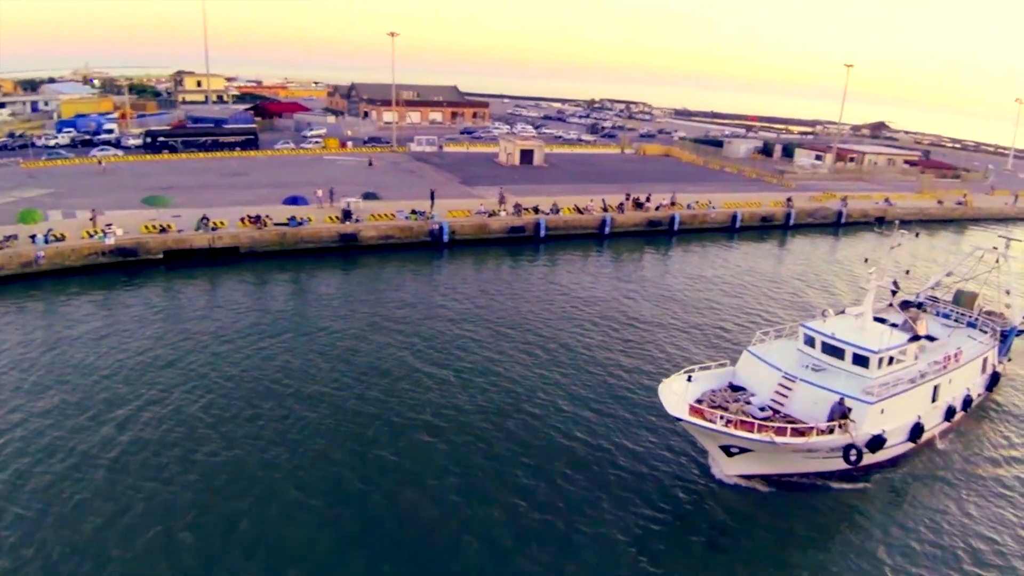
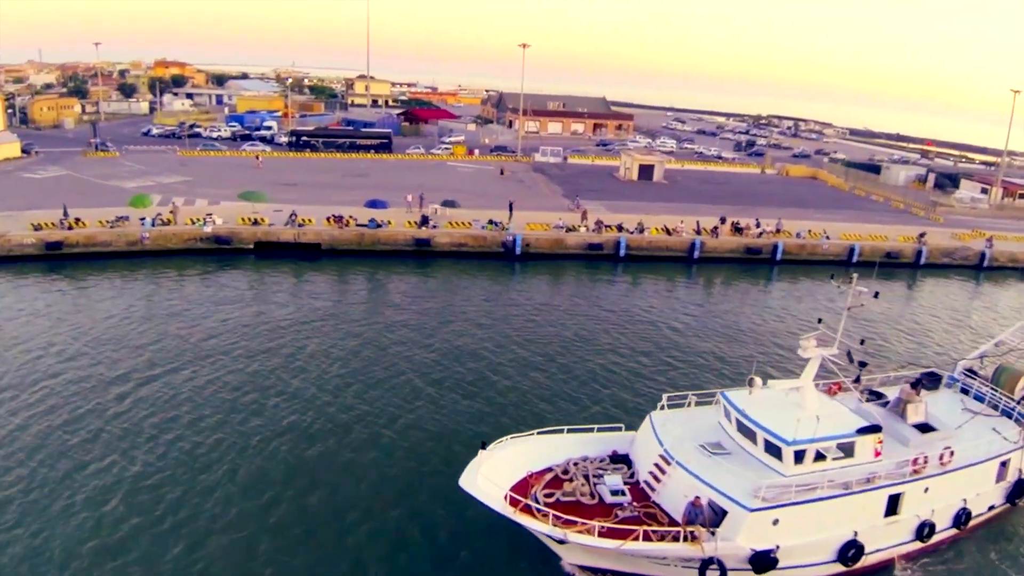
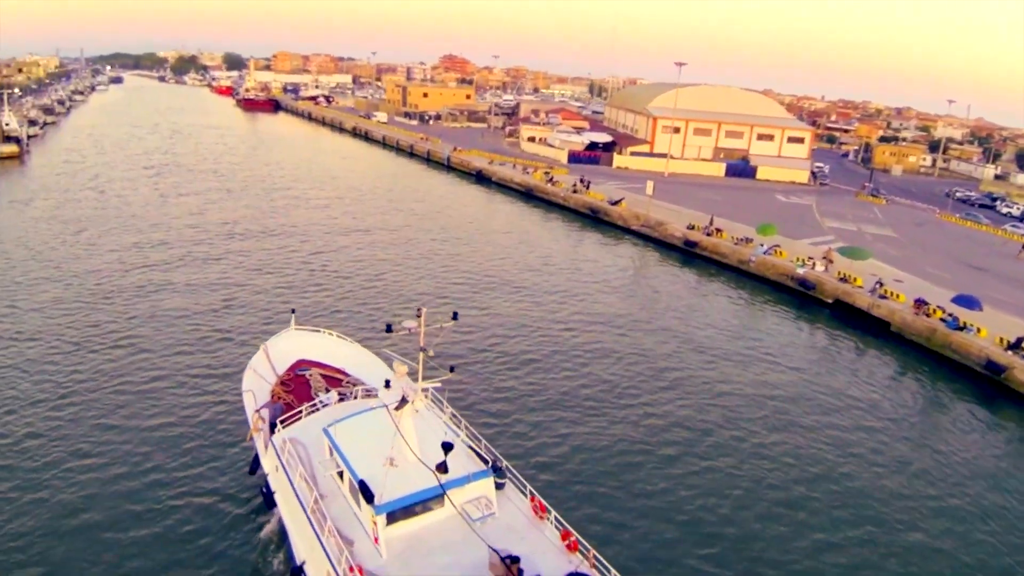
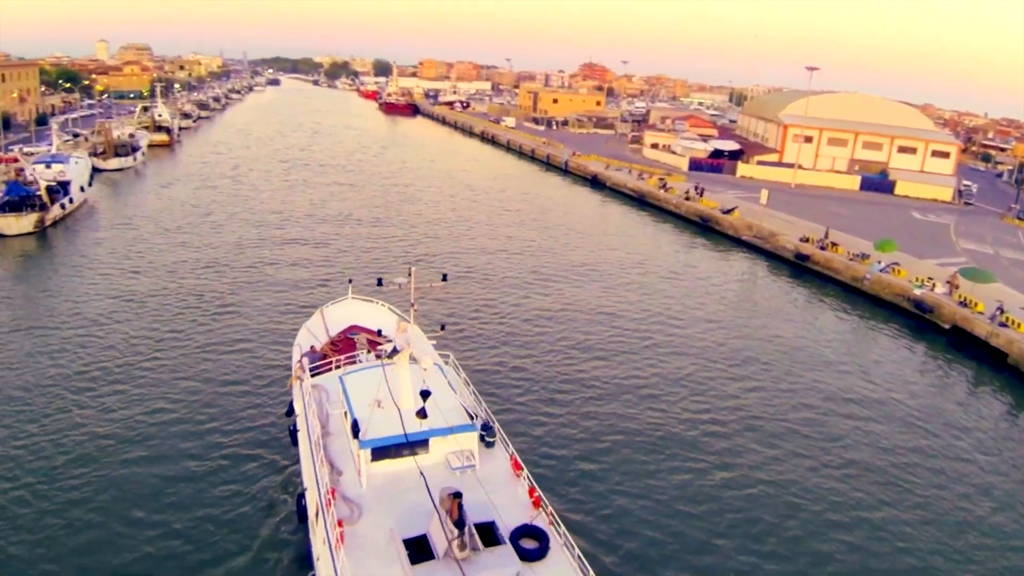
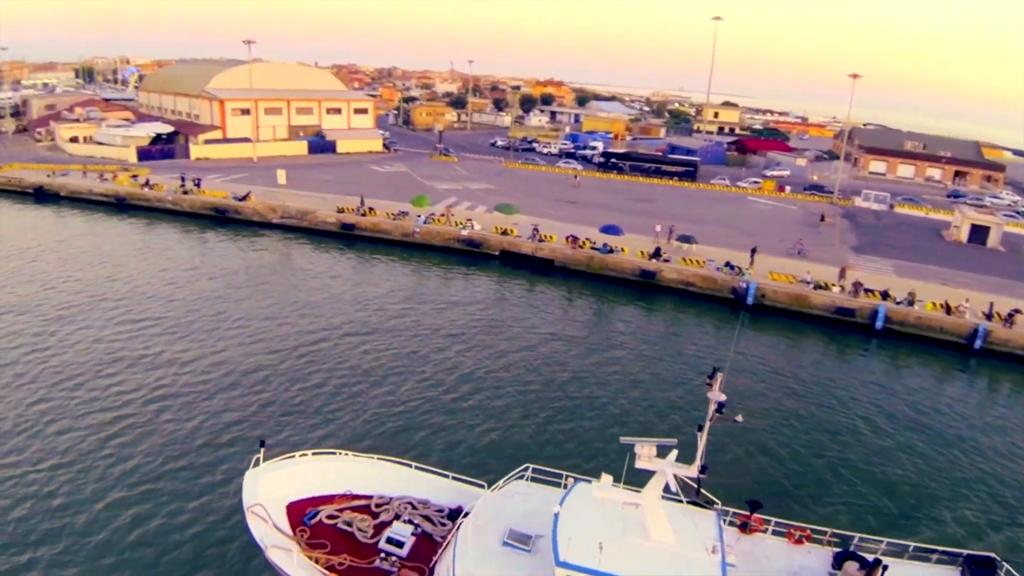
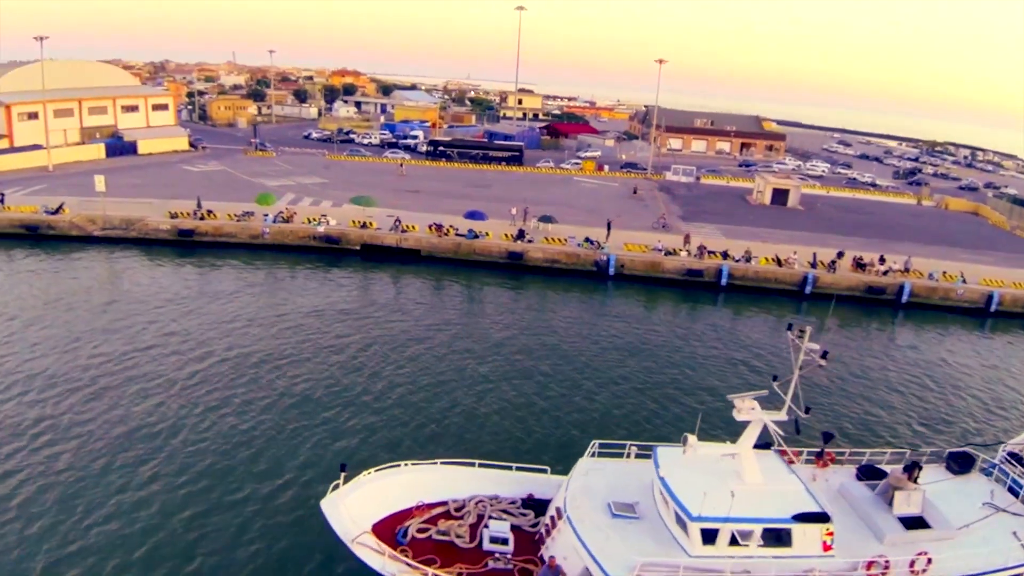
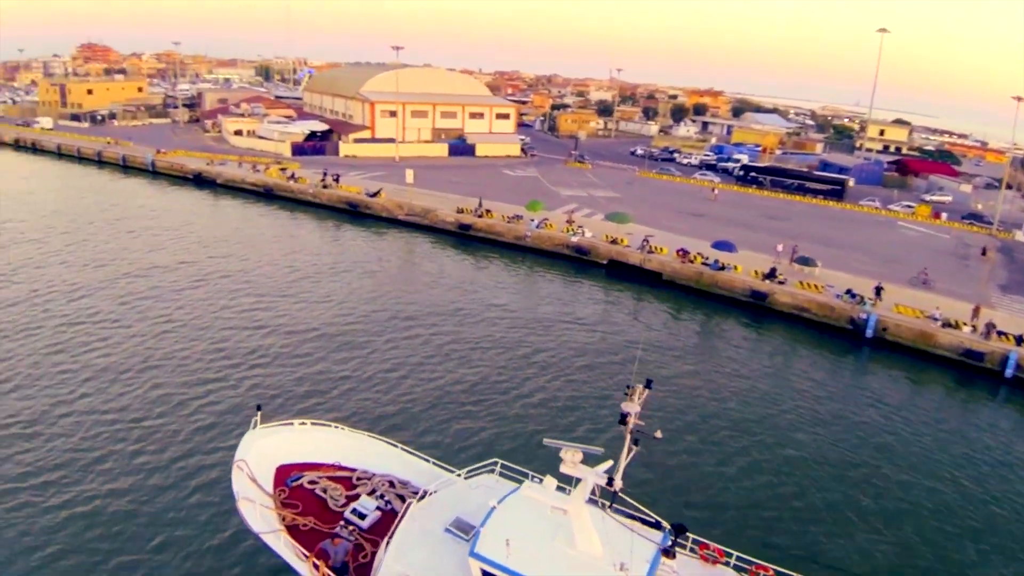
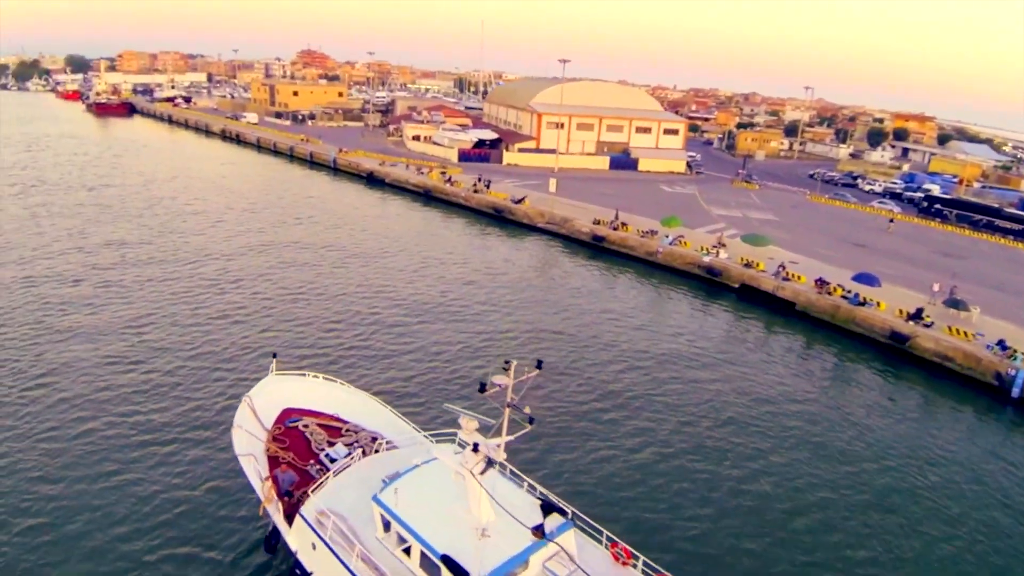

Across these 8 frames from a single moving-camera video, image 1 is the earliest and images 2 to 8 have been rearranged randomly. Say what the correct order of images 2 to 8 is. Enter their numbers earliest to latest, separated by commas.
2, 6, 5, 7, 8, 3, 4
